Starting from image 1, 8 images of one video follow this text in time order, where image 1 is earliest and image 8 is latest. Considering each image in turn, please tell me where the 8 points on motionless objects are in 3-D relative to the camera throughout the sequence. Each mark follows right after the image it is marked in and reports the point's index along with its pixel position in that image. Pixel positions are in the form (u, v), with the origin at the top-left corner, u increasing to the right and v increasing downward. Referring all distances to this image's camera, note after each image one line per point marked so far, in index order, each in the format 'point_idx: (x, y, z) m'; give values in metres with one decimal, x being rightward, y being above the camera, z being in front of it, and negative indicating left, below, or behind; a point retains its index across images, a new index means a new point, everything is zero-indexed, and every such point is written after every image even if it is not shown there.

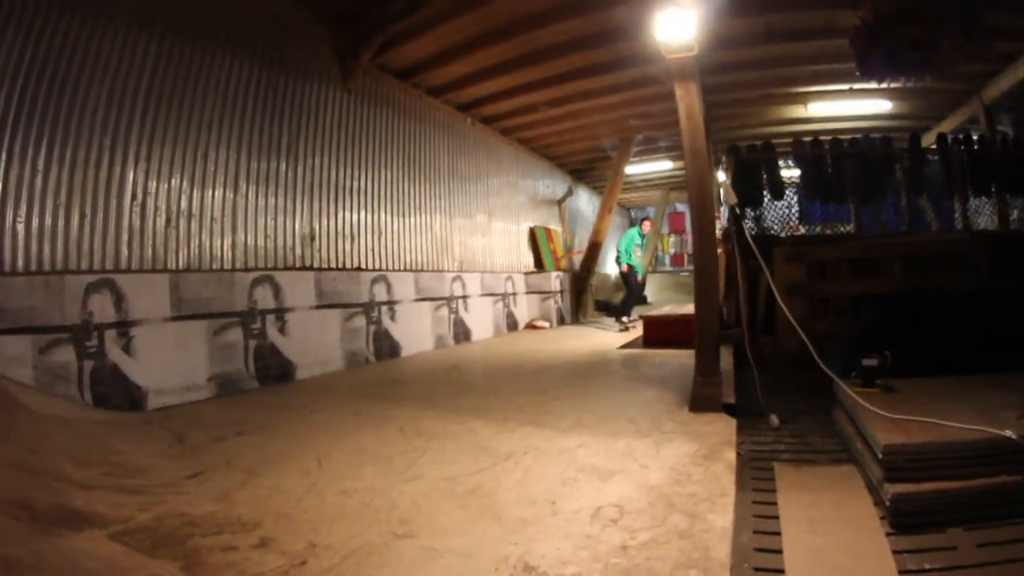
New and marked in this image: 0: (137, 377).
0: (-2.4, -0.8, +4.4) m
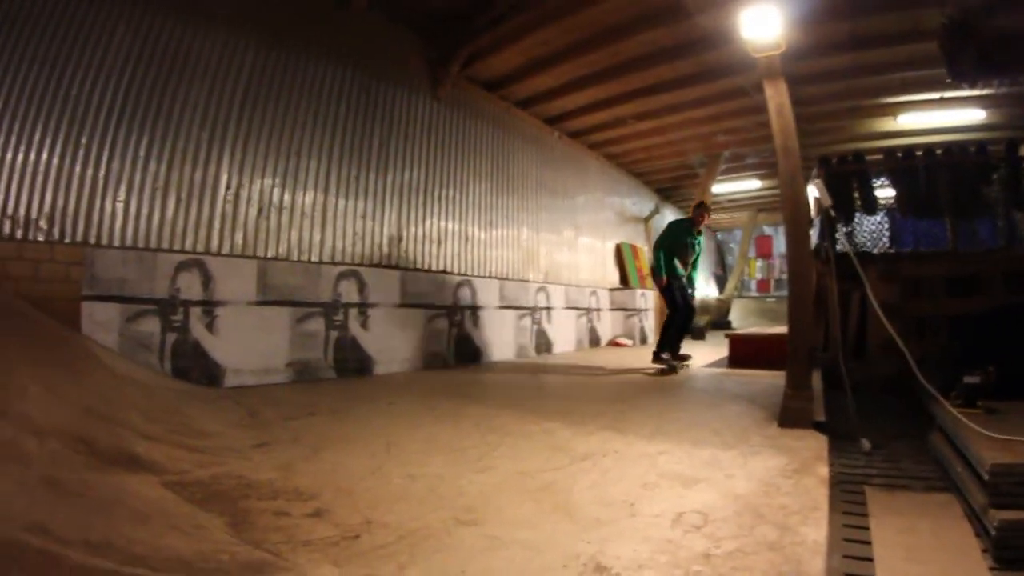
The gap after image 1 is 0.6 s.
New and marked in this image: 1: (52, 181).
0: (-2.0, -0.5, +4.5) m
1: (-3.6, +0.8, +5.1) m
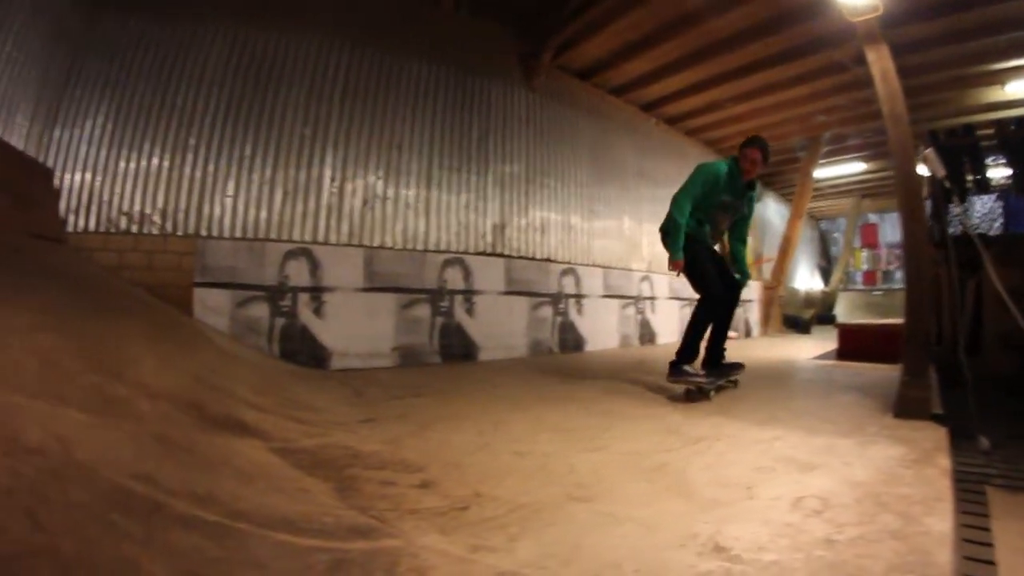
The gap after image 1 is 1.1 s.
0: (-1.4, -0.4, +4.6) m
1: (-2.9, +0.9, +5.3) m
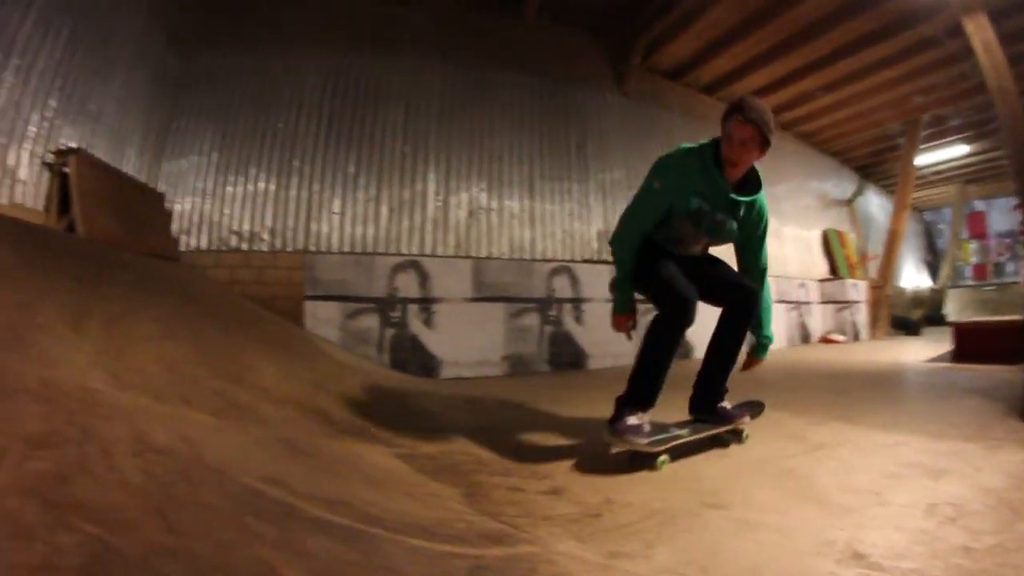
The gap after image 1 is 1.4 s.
0: (-0.6, -0.4, +4.5) m
1: (-2.1, +0.7, +5.5) m
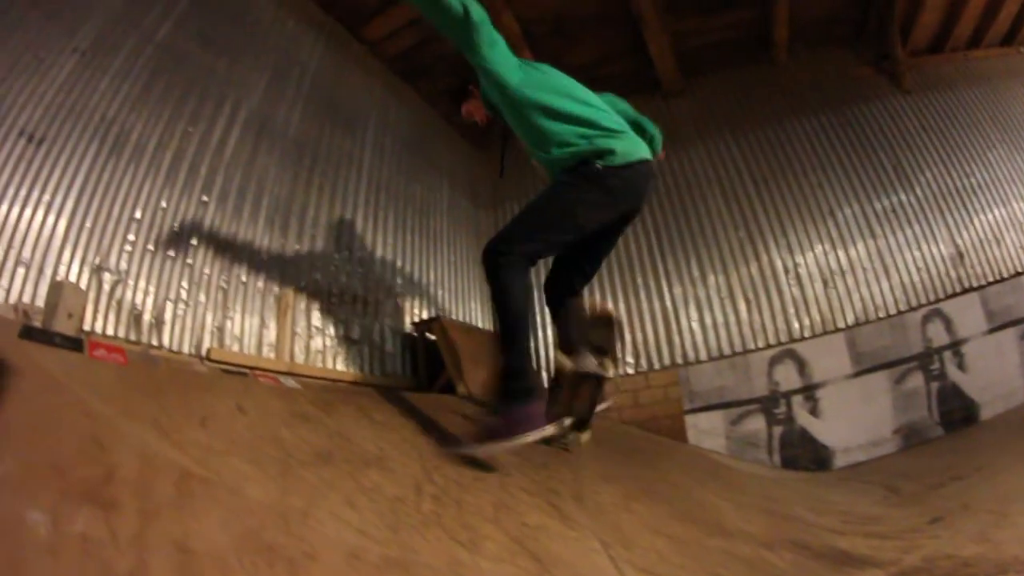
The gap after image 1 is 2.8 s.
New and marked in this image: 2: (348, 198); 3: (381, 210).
0: (+1.7, -0.8, +3.5) m
1: (+0.3, -0.4, +5.1) m
2: (-0.9, +0.5, +3.4) m
3: (-0.7, +0.4, +3.5) m
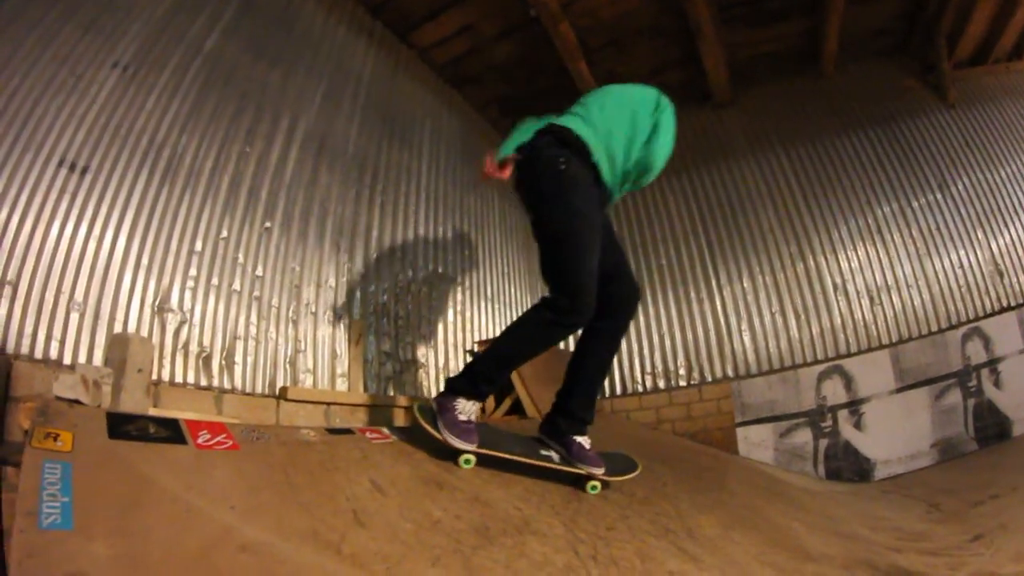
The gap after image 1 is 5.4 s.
0: (+1.9, -0.9, +3.5) m
1: (+0.6, -0.4, +5.1) m
2: (-0.6, +0.4, +3.4) m
3: (-0.5, +0.4, +3.6) m
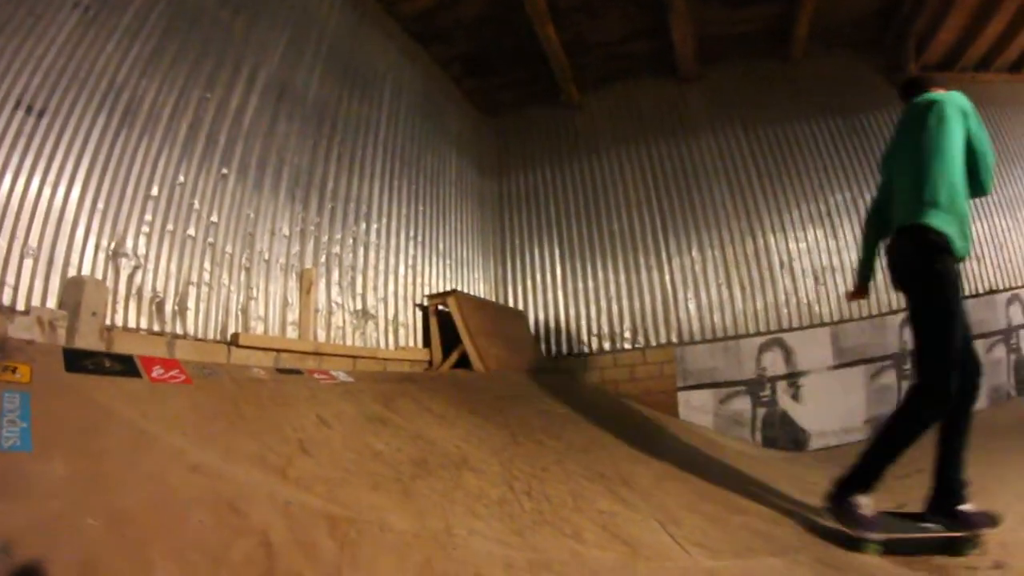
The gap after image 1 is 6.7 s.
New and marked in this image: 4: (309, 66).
0: (+1.6, -0.7, +3.7) m
1: (+0.3, -0.2, +5.2) m
2: (-0.8, +0.7, +3.4) m
3: (-0.7, +0.6, +3.6) m
4: (-1.0, +1.1, +3.2) m
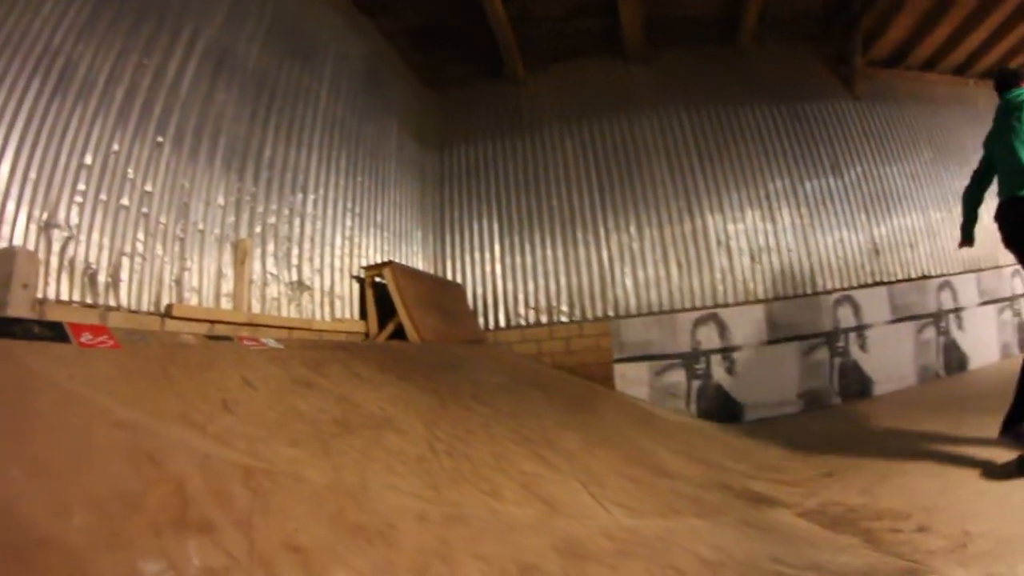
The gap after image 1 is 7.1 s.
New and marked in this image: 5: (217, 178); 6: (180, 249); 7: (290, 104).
0: (+1.3, -0.6, +3.8) m
1: (-0.1, 0.0, +5.2) m
2: (-1.1, +0.8, +3.4) m
3: (-1.0, +0.7, +3.6) m
4: (-1.3, +1.3, +3.2) m
5: (-1.3, +0.5, +2.9) m
6: (-1.4, +0.2, +2.7) m
7: (-1.1, +1.0, +3.3) m
